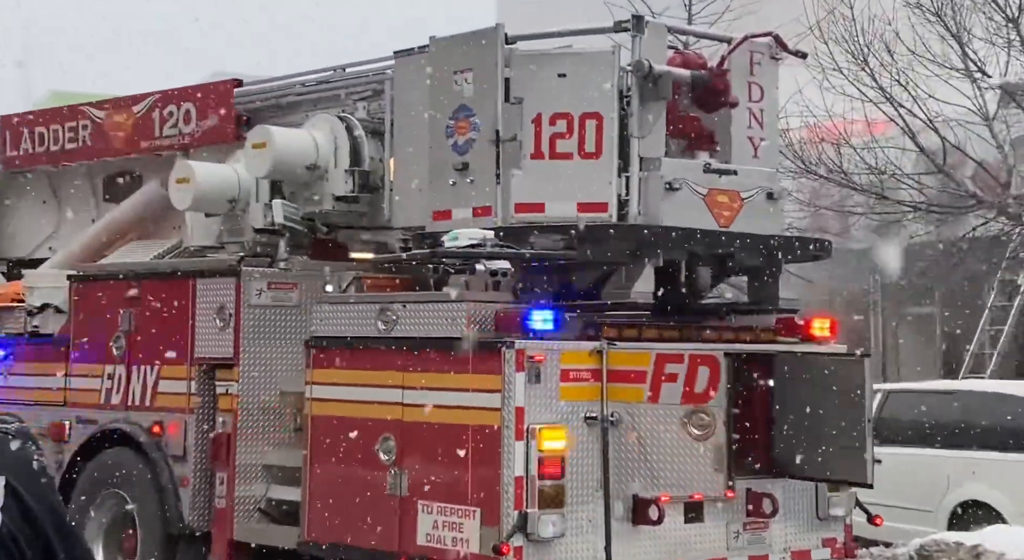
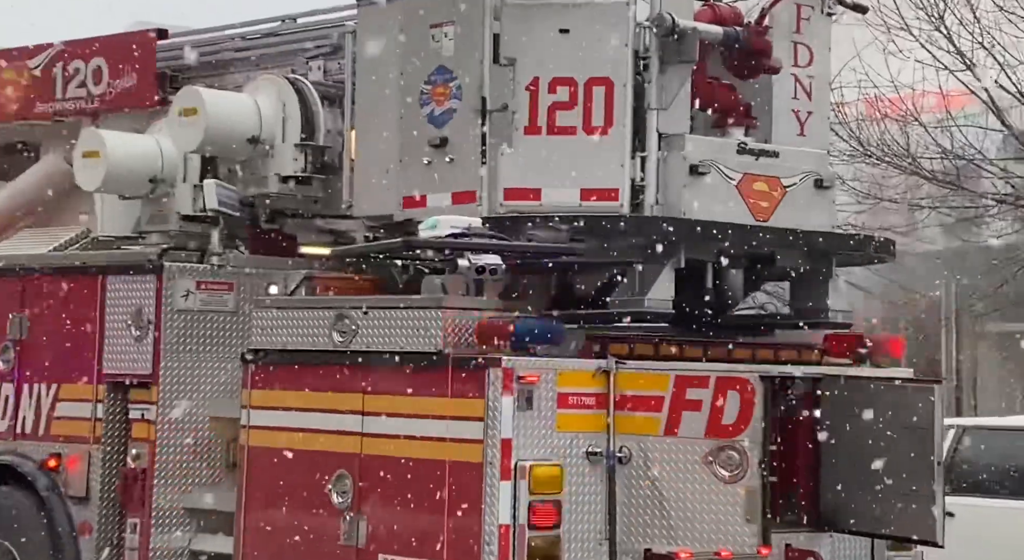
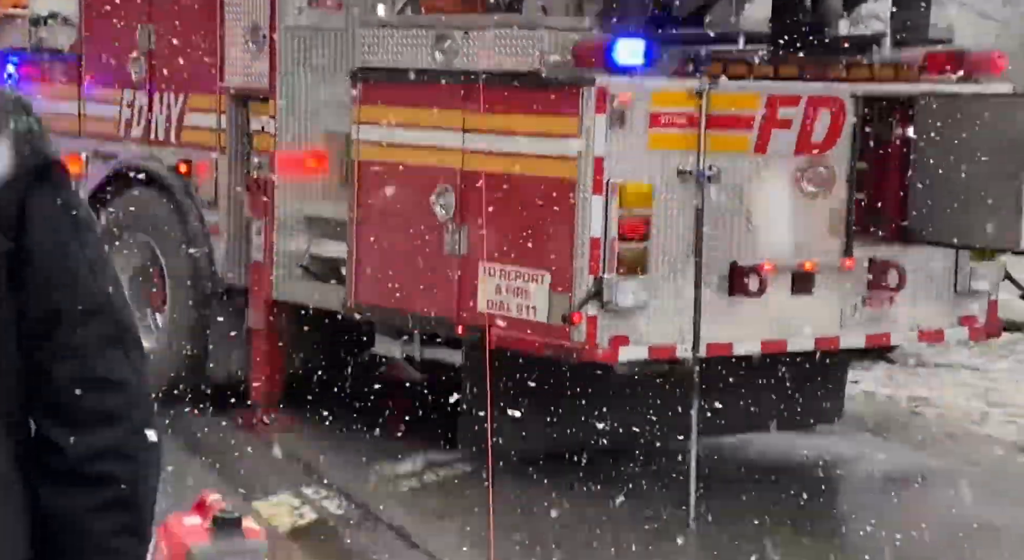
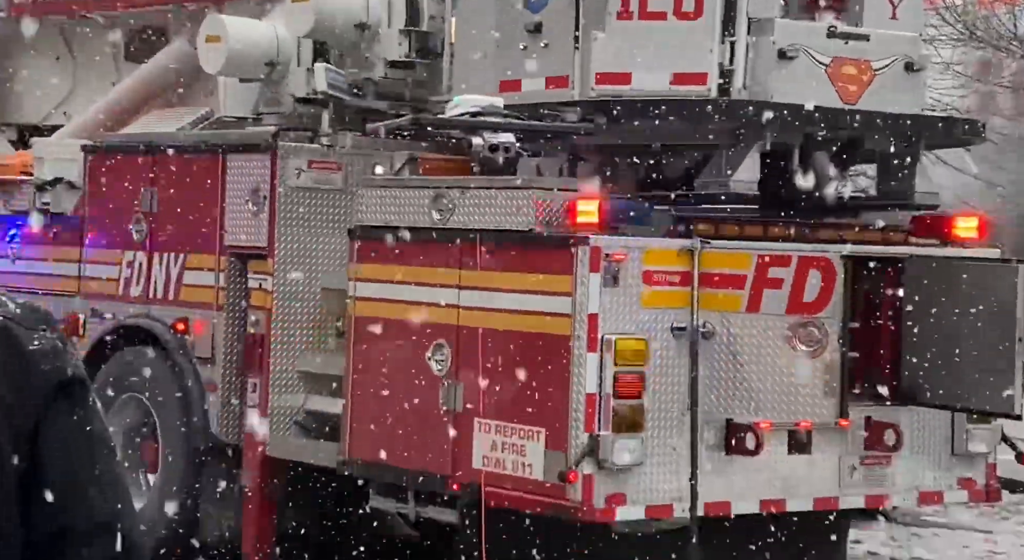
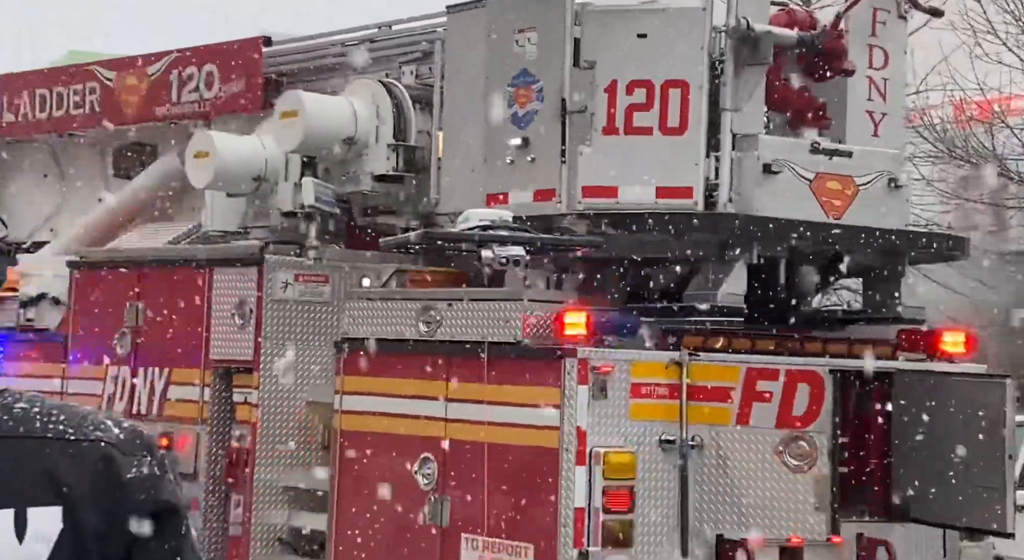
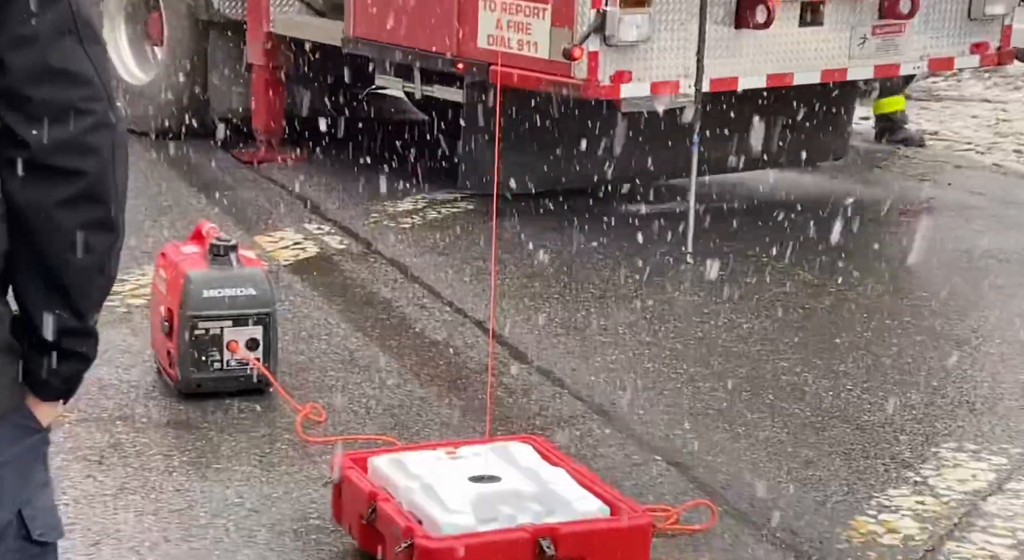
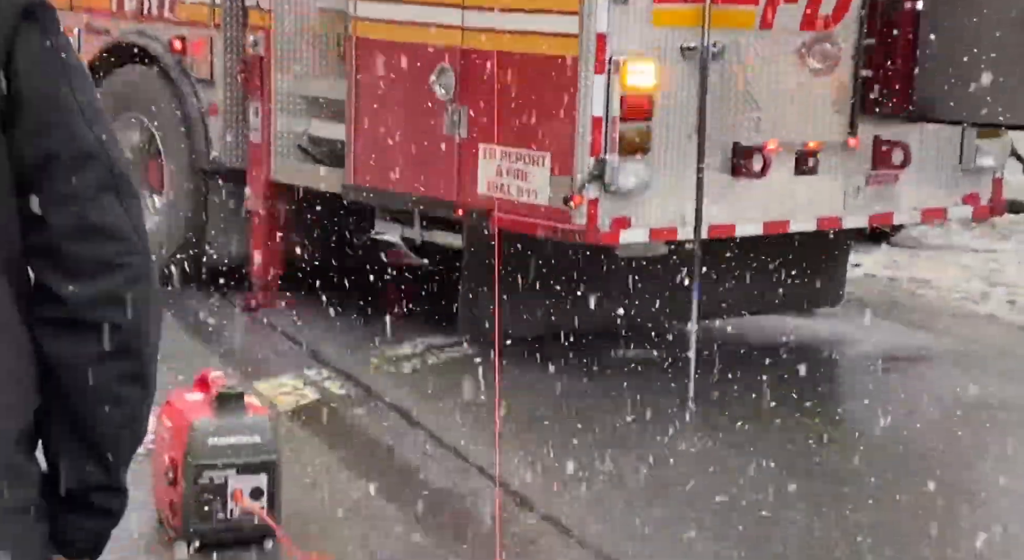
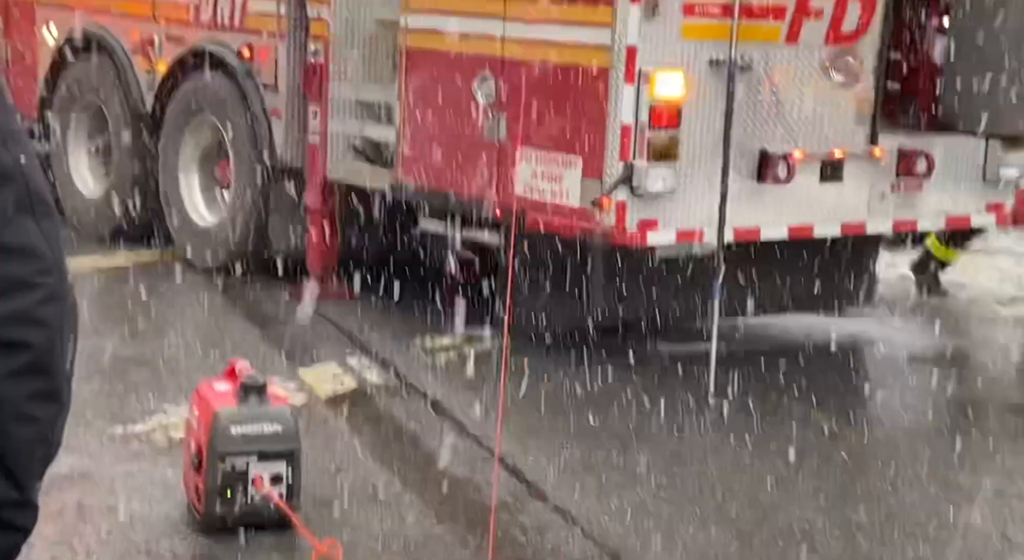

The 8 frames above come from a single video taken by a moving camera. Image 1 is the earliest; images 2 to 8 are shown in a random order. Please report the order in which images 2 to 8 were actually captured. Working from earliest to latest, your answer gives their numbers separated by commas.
2, 5, 4, 3, 7, 6, 8
